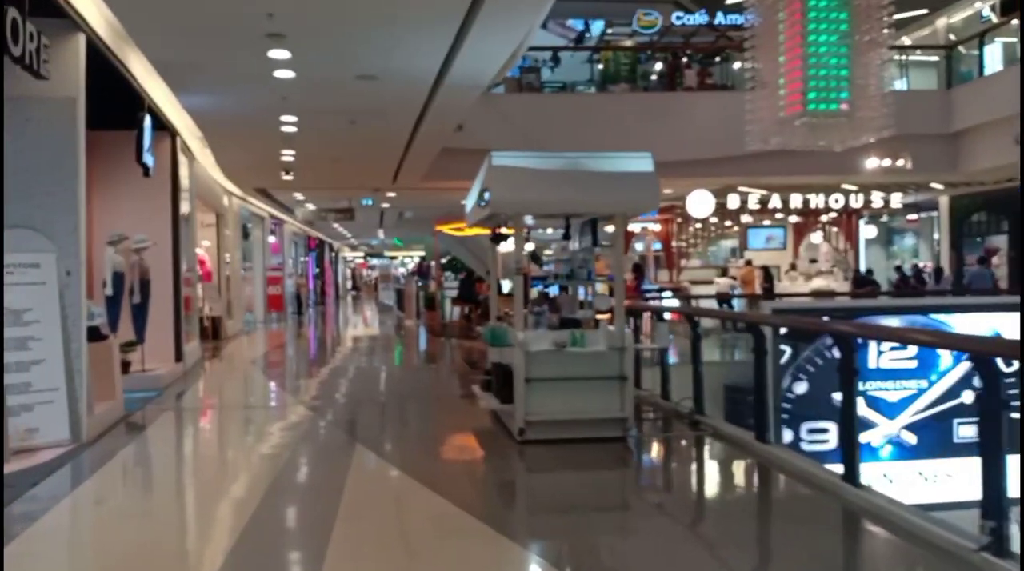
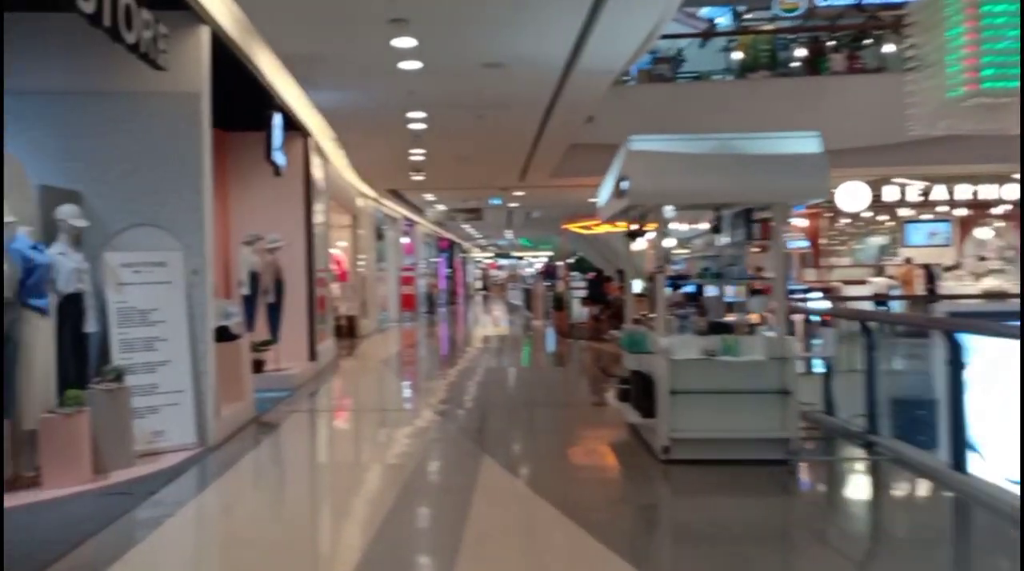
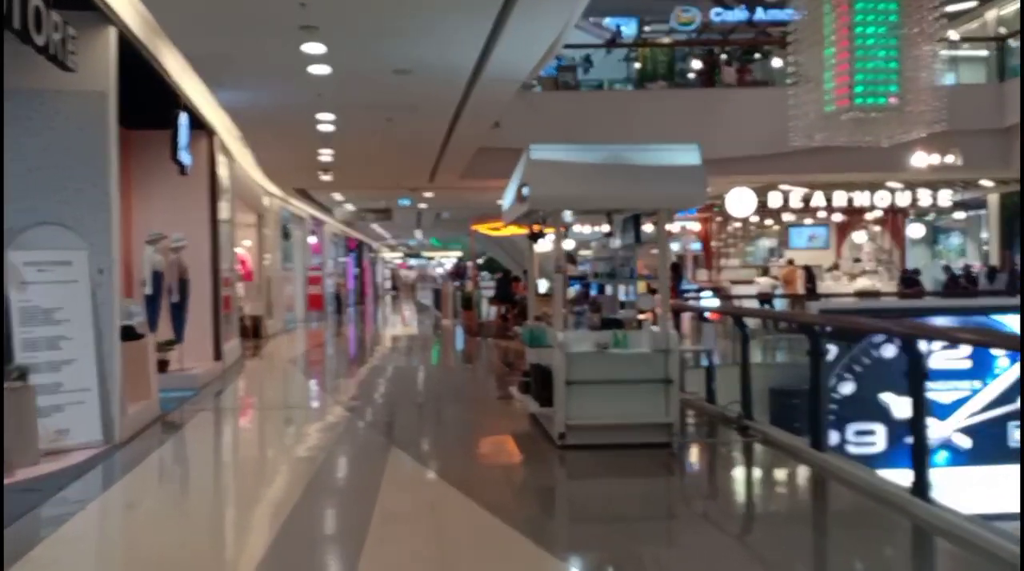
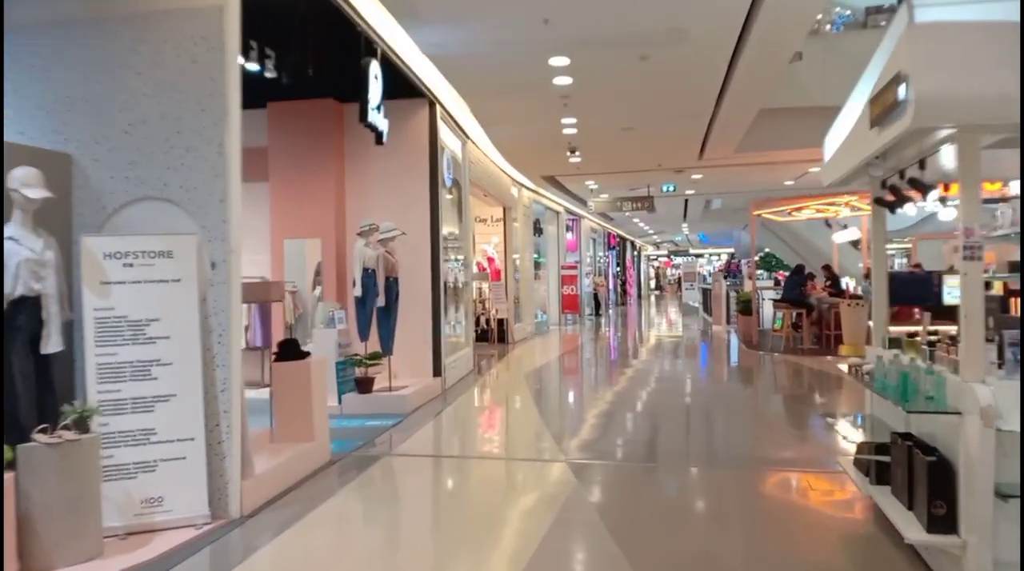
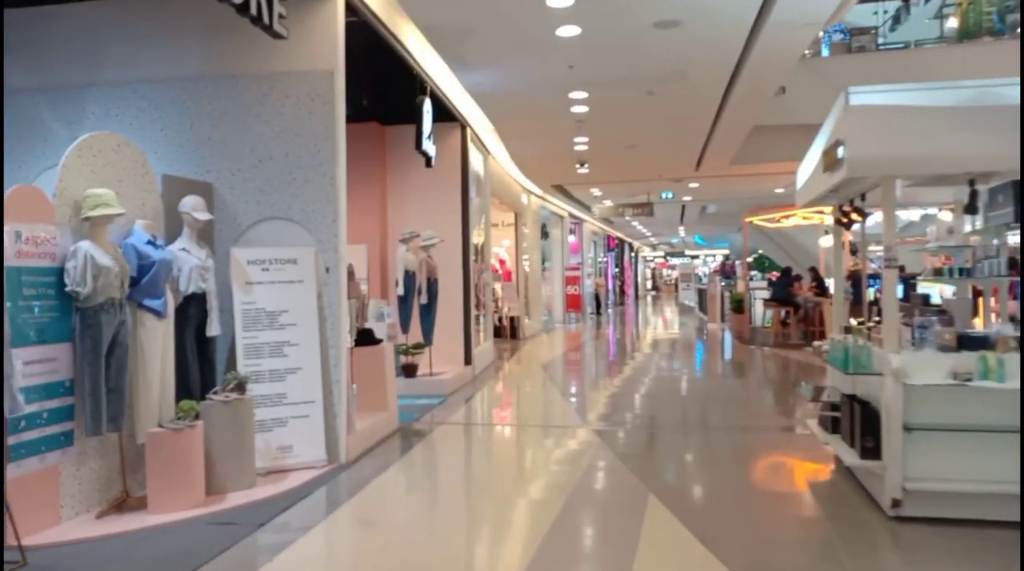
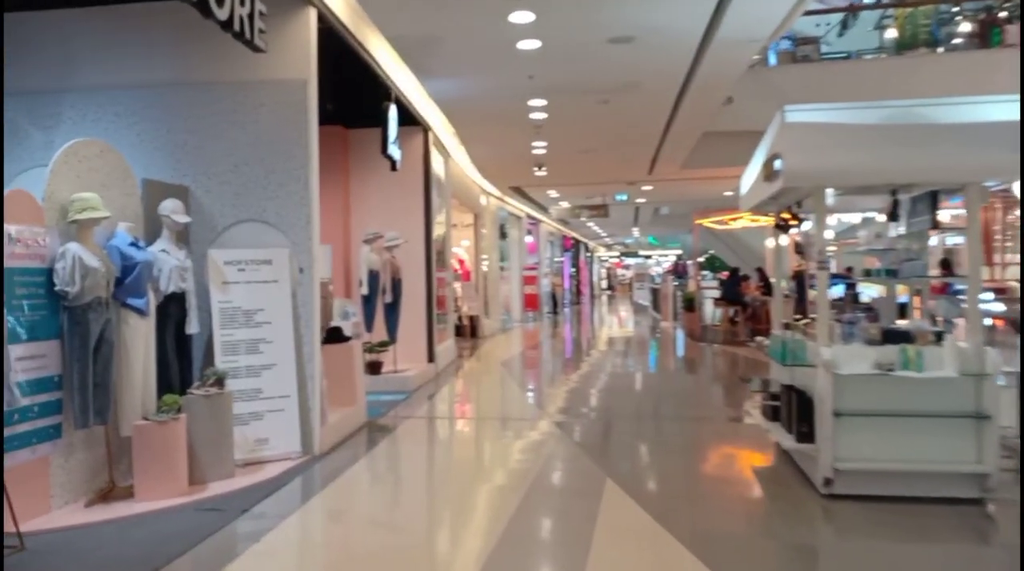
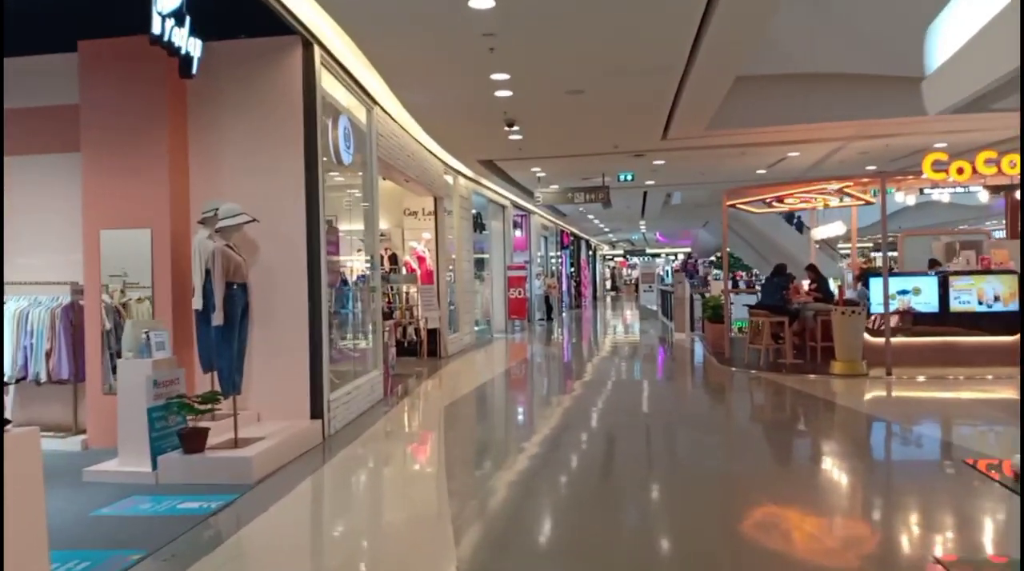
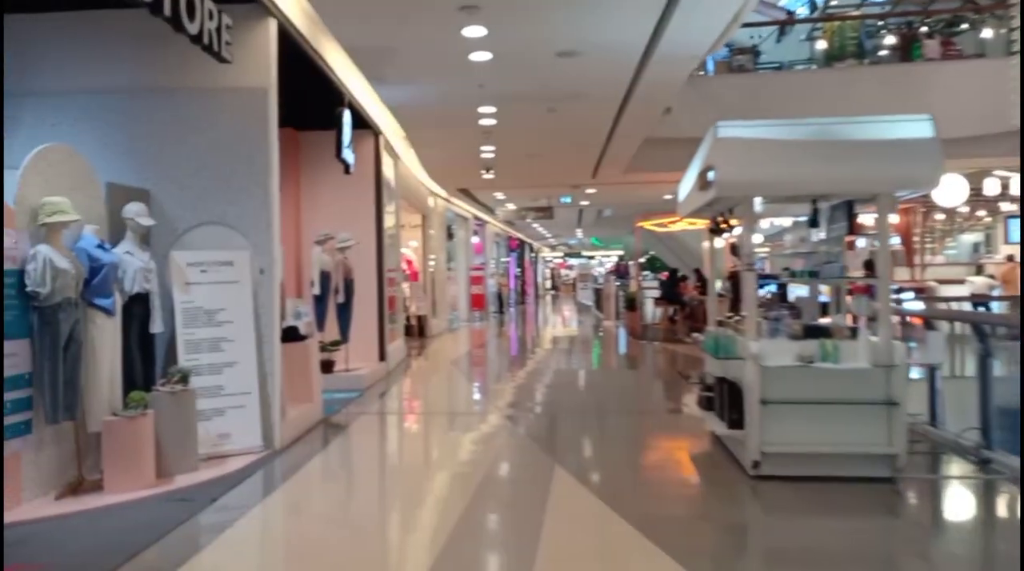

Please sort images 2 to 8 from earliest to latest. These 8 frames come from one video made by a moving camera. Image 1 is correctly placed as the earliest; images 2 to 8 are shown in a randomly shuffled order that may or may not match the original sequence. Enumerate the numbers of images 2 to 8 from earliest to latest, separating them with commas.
3, 2, 8, 6, 5, 4, 7
